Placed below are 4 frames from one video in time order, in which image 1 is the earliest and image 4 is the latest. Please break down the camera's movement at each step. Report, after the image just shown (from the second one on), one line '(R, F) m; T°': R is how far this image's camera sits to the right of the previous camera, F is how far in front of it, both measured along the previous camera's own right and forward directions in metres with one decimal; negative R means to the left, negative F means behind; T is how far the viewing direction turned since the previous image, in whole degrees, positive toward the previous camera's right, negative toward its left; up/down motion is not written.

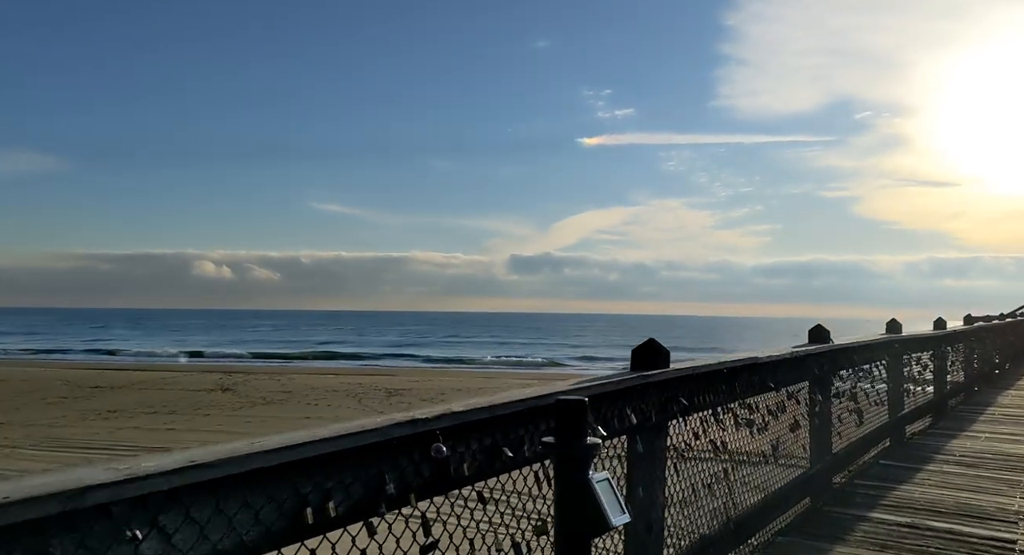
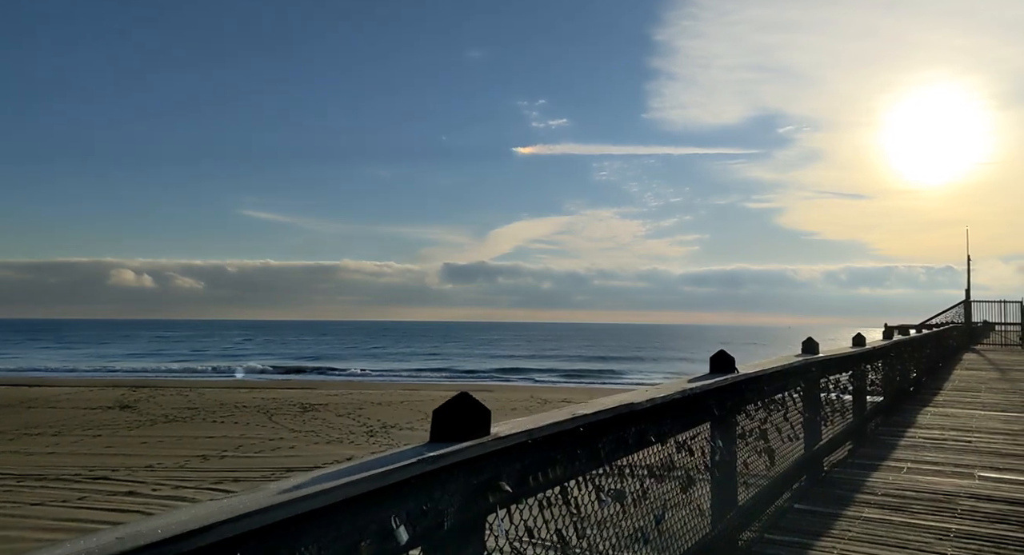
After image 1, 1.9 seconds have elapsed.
(+0.5, +0.9) m; +5°
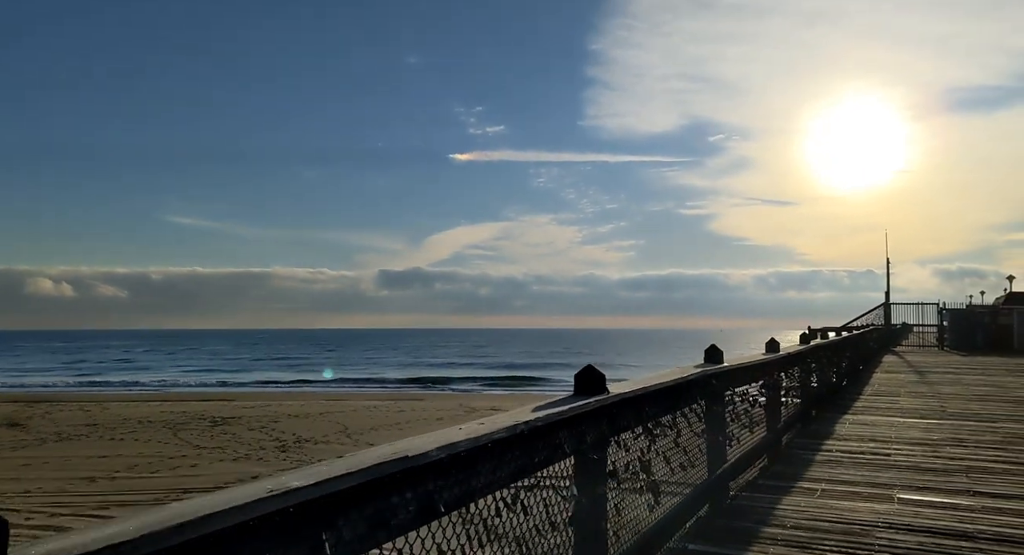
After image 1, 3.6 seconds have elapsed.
(+0.5, +0.9) m; +5°
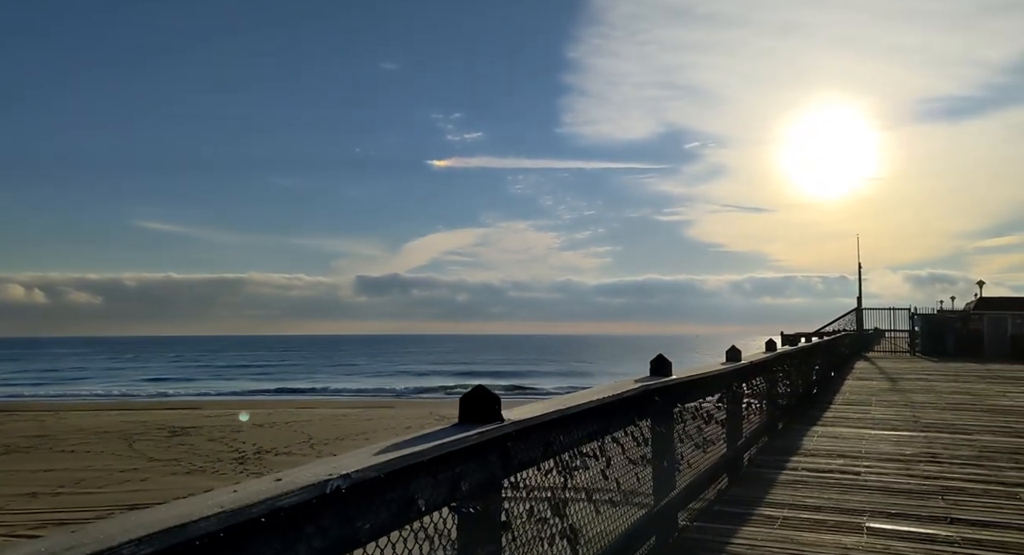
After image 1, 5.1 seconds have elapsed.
(+0.4, +0.7) m; +2°
